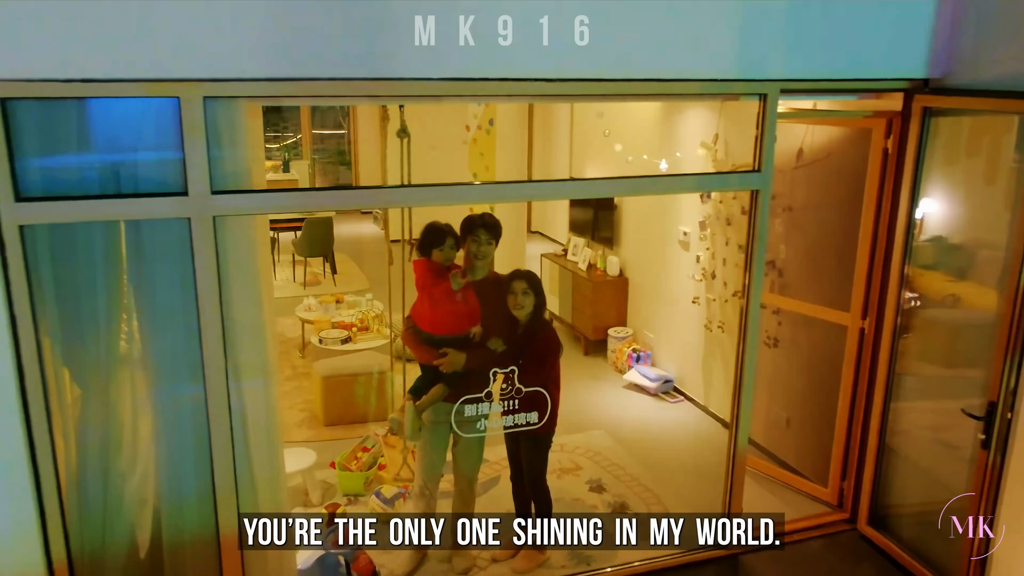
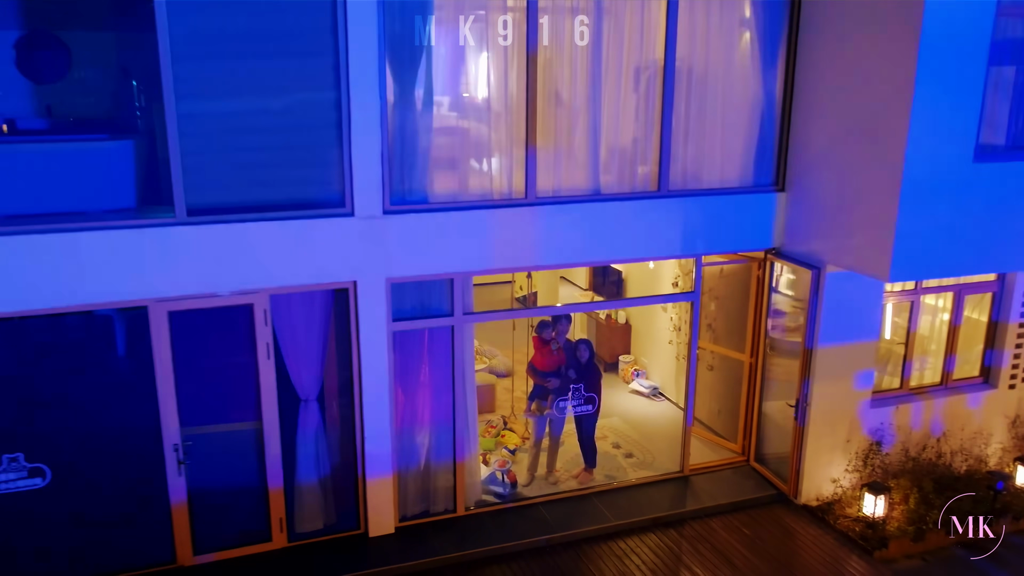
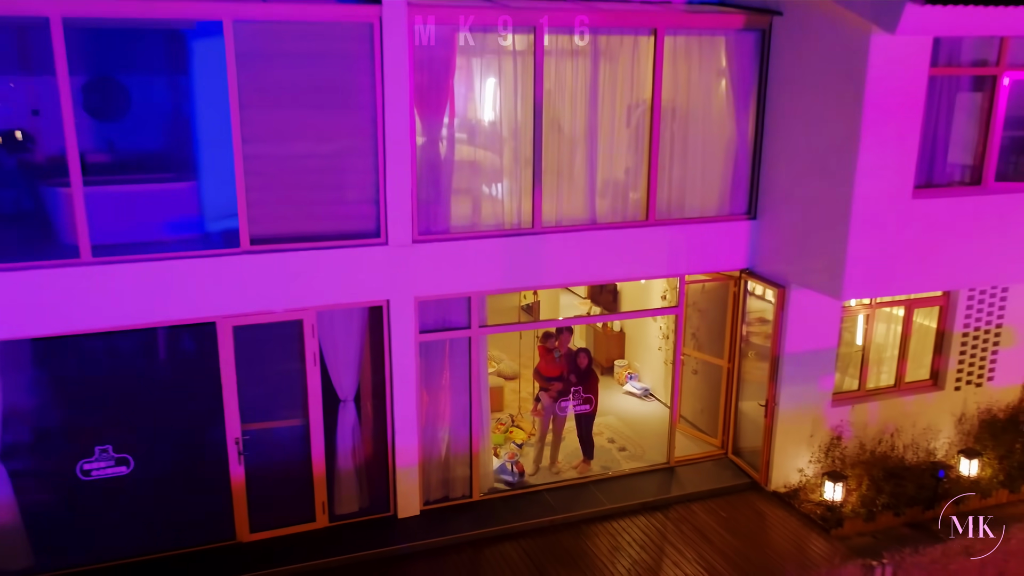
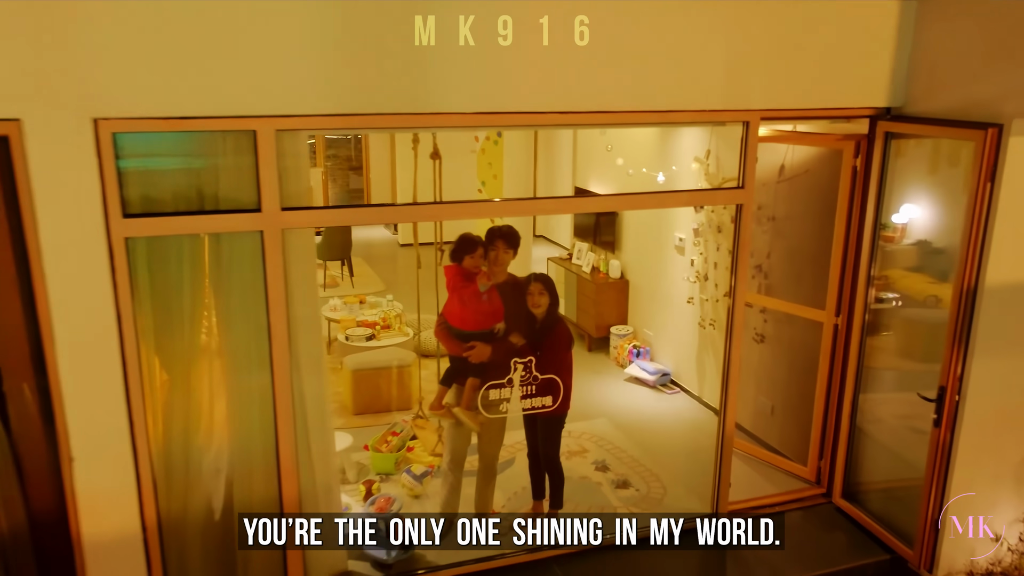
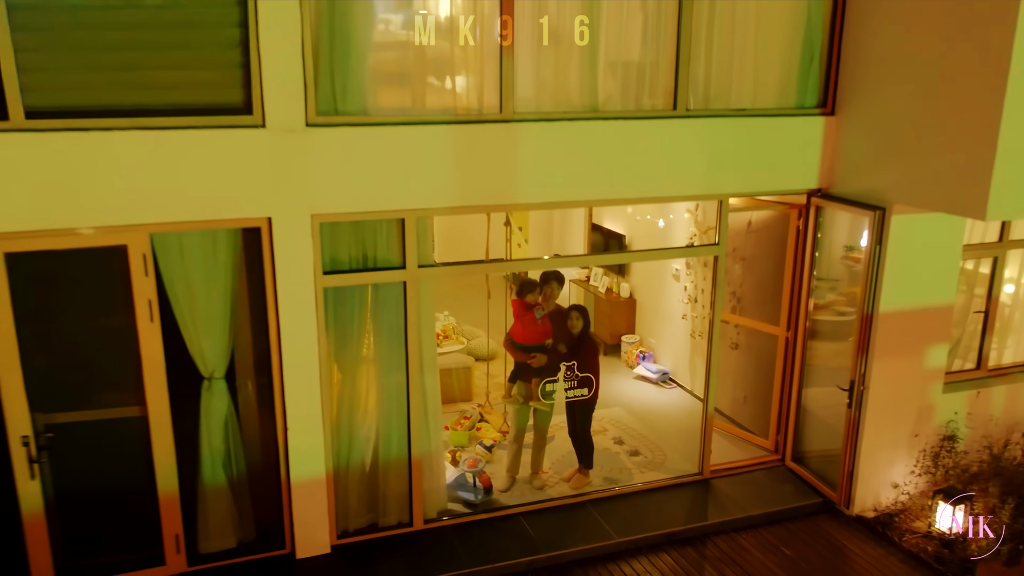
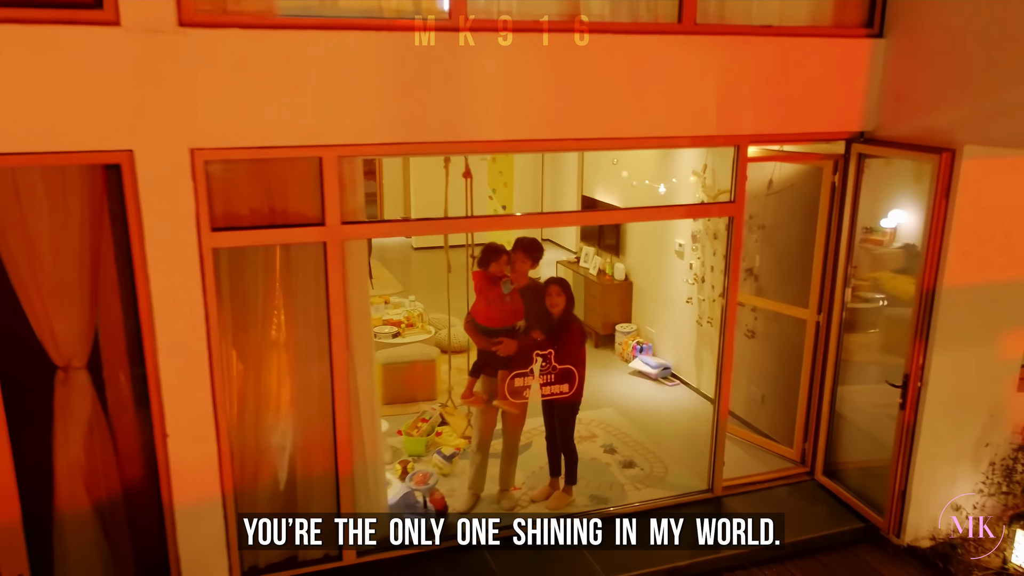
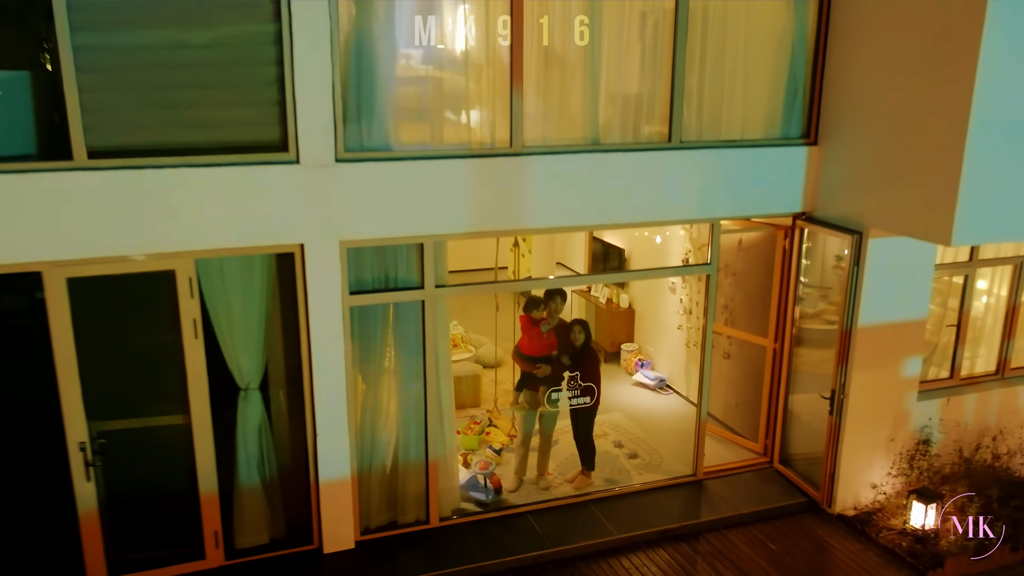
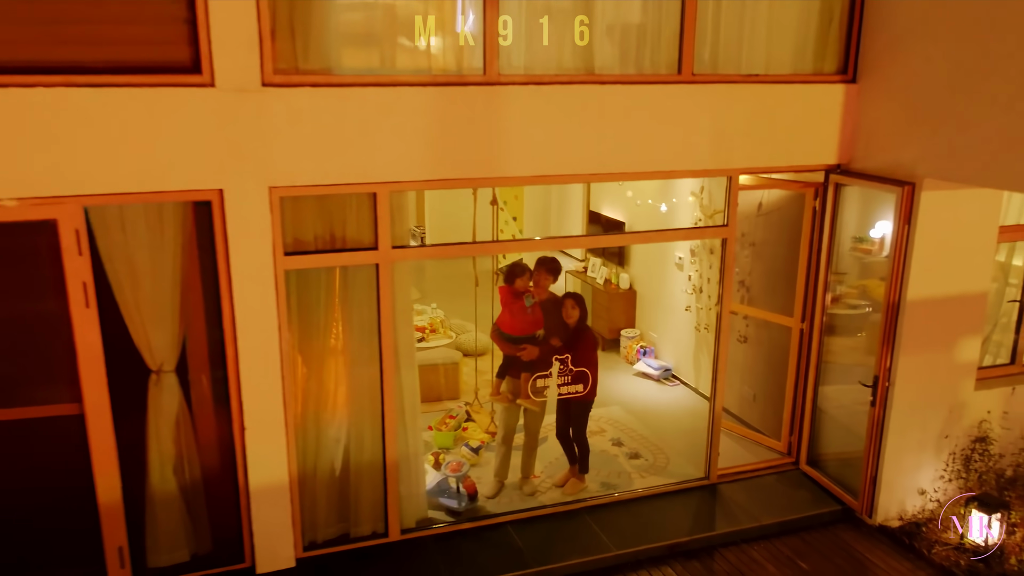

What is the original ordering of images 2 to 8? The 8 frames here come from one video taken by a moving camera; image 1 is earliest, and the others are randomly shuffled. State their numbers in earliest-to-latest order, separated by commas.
4, 6, 8, 5, 7, 2, 3
